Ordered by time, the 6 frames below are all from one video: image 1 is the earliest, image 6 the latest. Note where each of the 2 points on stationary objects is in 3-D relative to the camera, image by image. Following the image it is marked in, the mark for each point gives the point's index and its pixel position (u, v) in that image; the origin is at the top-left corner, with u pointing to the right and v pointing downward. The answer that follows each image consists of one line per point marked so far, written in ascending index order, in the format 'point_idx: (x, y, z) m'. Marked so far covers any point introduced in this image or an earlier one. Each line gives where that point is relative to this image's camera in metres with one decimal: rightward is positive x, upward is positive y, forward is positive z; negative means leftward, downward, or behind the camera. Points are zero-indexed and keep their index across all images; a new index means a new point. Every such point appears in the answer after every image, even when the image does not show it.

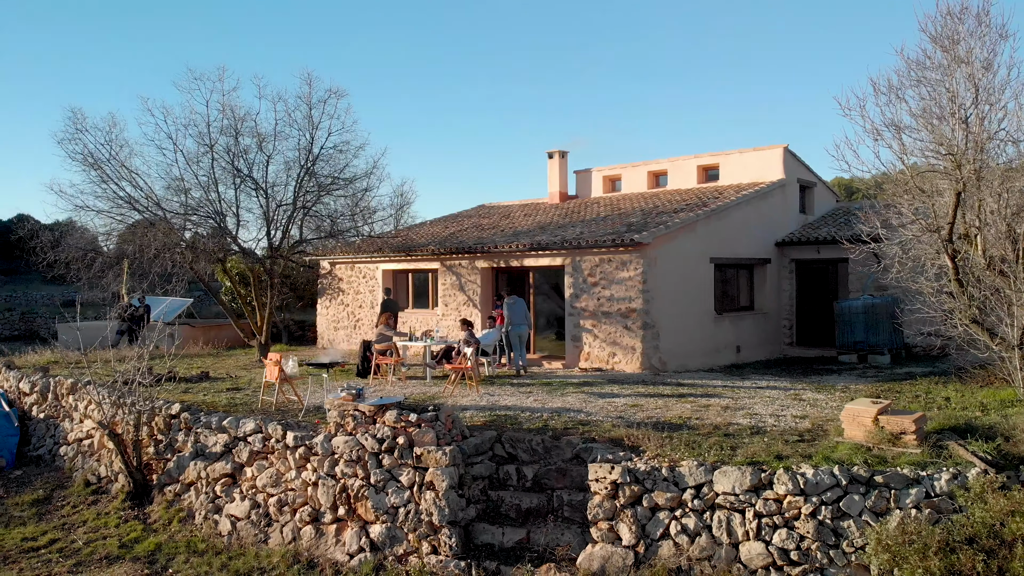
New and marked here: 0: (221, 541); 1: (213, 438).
0: (-2.4, -2.1, +6.9) m
1: (-2.7, -1.3, +7.4) m
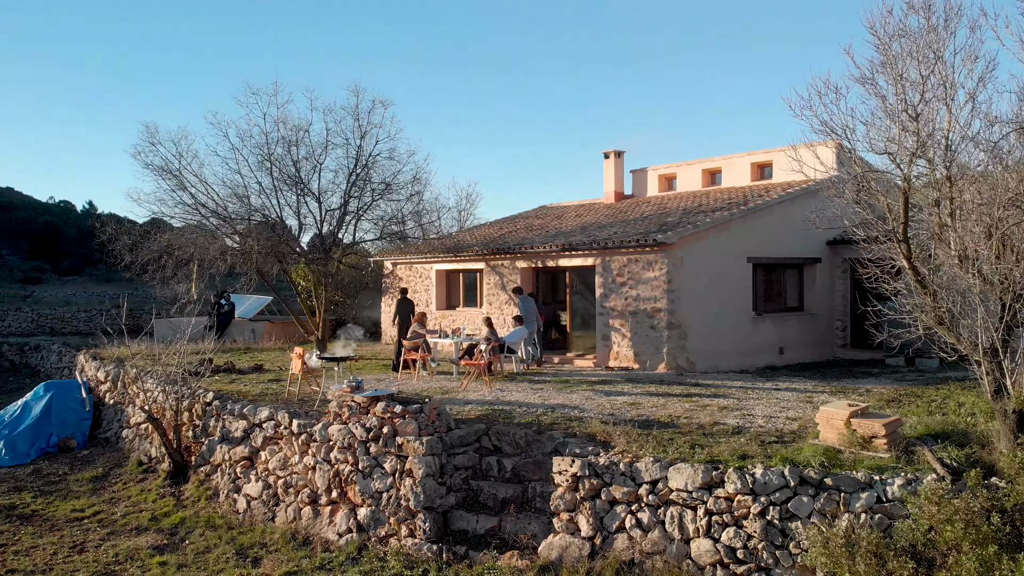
0: (-2.5, -2.1, +7.5) m
1: (-2.7, -1.3, +8.1) m
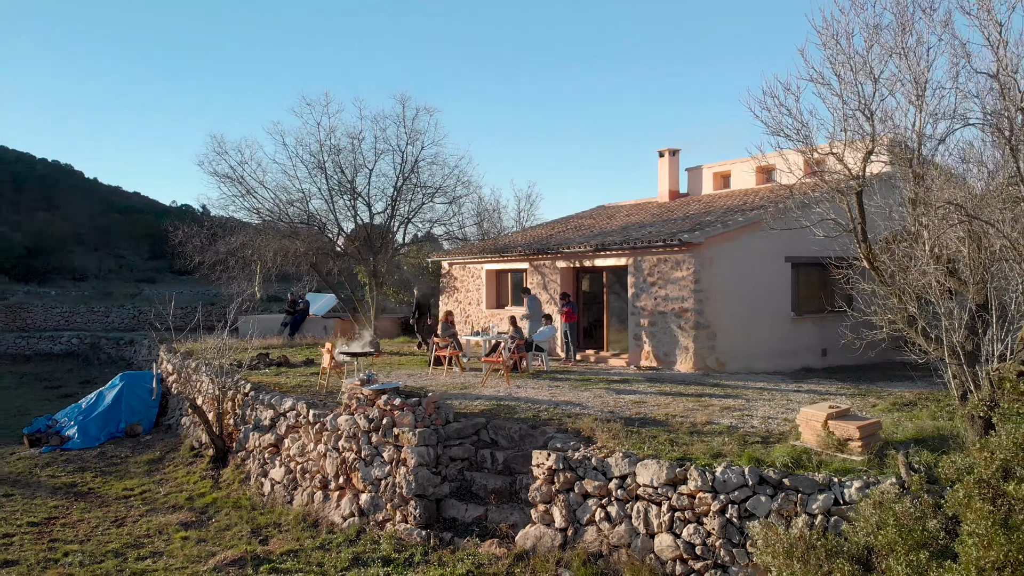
0: (-2.5, -2.1, +8.1) m
1: (-2.6, -1.3, +8.8) m
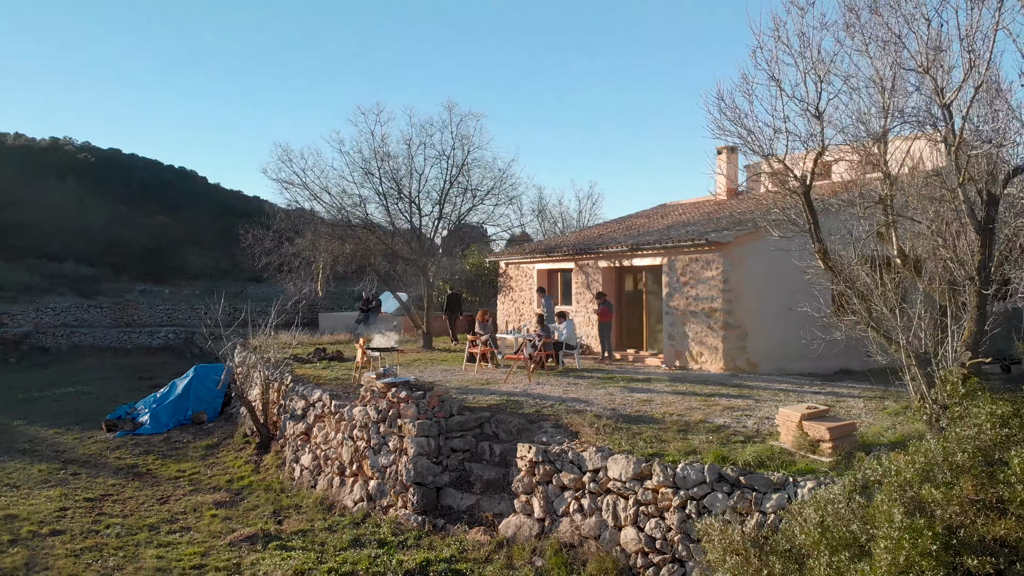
0: (-2.3, -2.1, +8.8) m
1: (-2.4, -1.3, +9.4) m
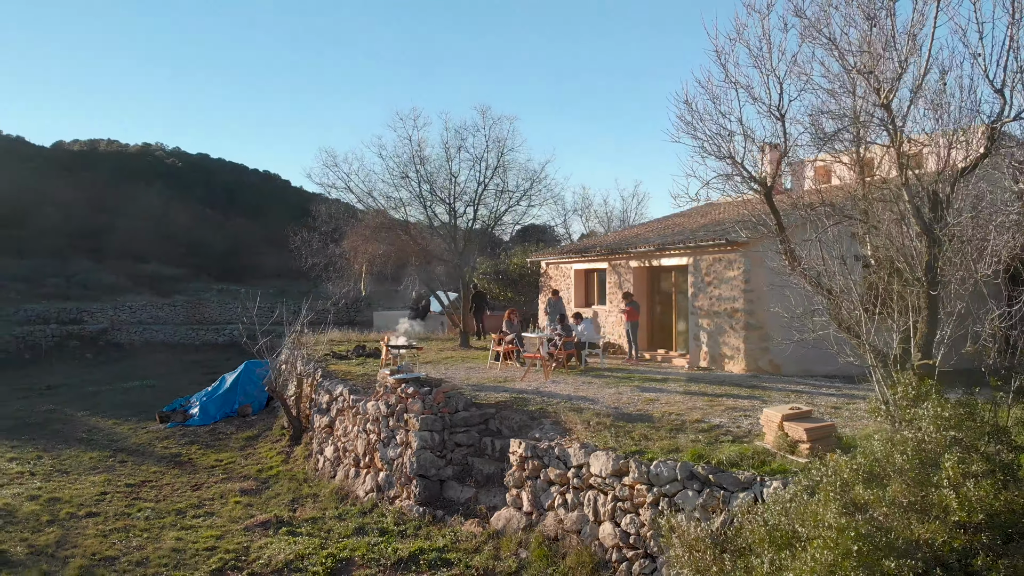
0: (-2.2, -2.1, +9.2) m
1: (-2.2, -1.3, +9.9) m
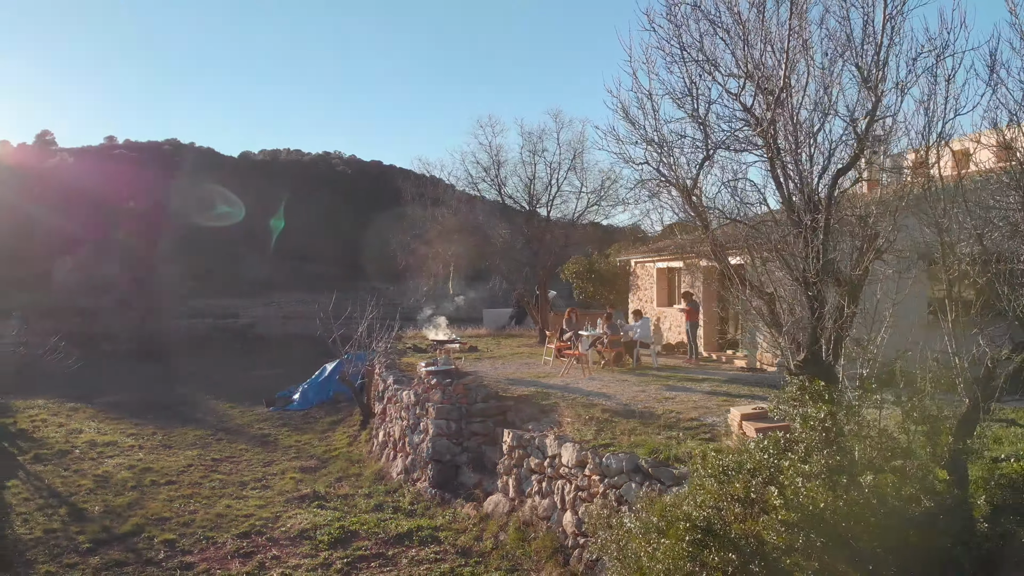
0: (-1.8, -2.0, +10.1) m
1: (-1.6, -1.3, +10.7) m
